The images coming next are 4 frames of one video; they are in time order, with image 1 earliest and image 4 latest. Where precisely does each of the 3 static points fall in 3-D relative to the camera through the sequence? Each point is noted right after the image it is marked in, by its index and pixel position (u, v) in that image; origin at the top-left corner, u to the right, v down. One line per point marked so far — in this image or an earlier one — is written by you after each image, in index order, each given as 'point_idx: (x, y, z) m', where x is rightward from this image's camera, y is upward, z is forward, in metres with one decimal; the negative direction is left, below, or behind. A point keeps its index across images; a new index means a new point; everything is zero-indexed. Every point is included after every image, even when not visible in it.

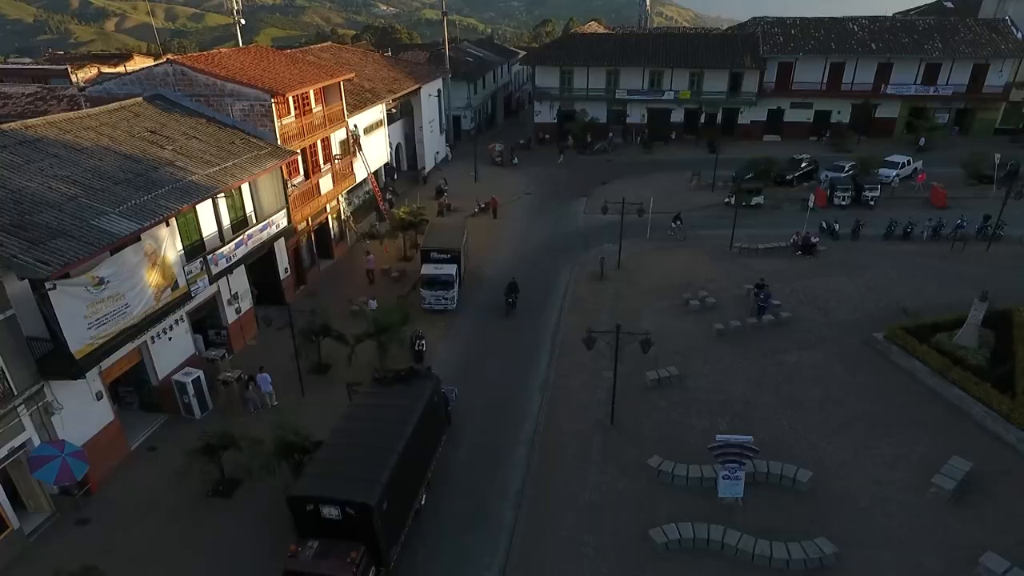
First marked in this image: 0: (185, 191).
0: (-10.2, +3.0, +19.3) m
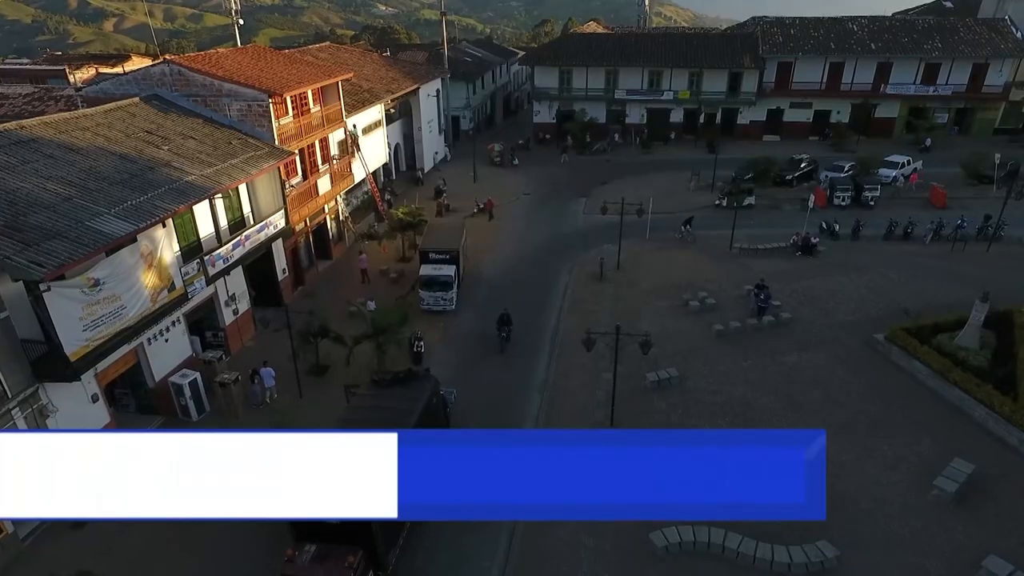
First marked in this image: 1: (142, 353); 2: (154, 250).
0: (-10.2, +3.0, +19.2) m
1: (-11.6, -2.0, +19.5) m
2: (-10.8, +1.1, +18.7) m
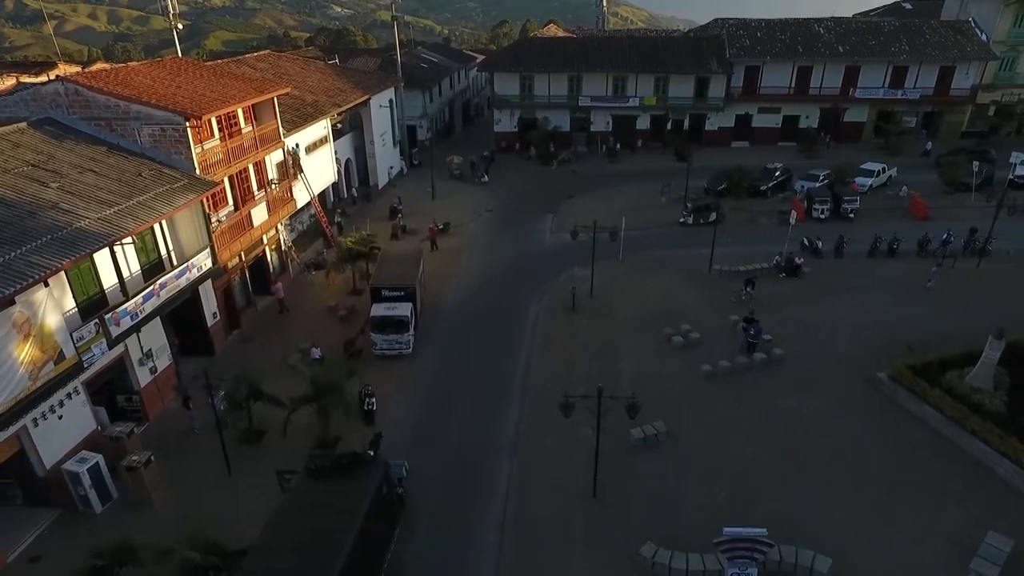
0: (-11.2, +1.2, +15.8) m
1: (-12.6, -3.9, +16.0) m
2: (-11.7, -0.7, +15.2) m
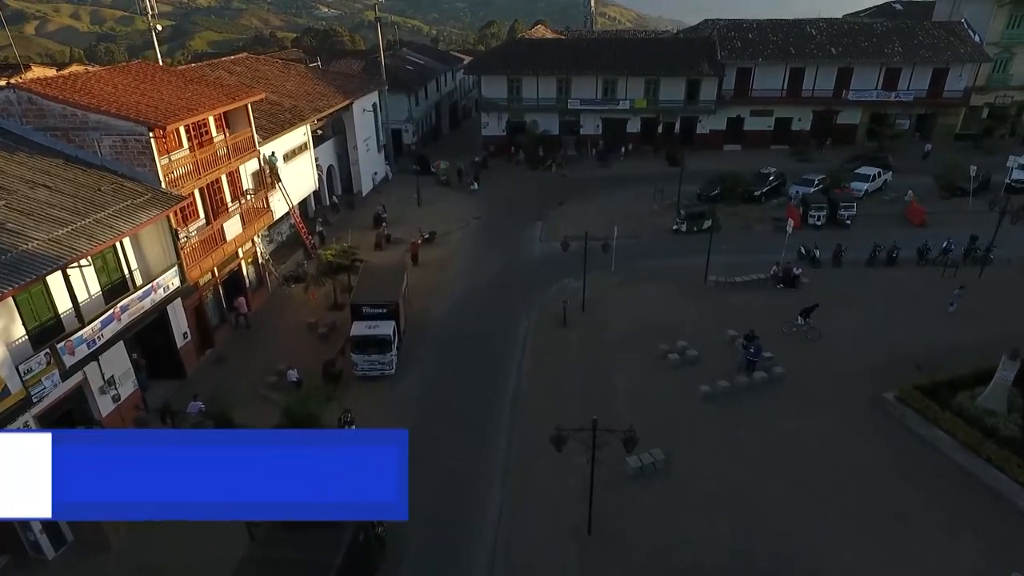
0: (-11.5, +0.5, +14.4) m
1: (-12.8, -4.6, +14.7) m
2: (-12.0, -1.4, +13.9) m
